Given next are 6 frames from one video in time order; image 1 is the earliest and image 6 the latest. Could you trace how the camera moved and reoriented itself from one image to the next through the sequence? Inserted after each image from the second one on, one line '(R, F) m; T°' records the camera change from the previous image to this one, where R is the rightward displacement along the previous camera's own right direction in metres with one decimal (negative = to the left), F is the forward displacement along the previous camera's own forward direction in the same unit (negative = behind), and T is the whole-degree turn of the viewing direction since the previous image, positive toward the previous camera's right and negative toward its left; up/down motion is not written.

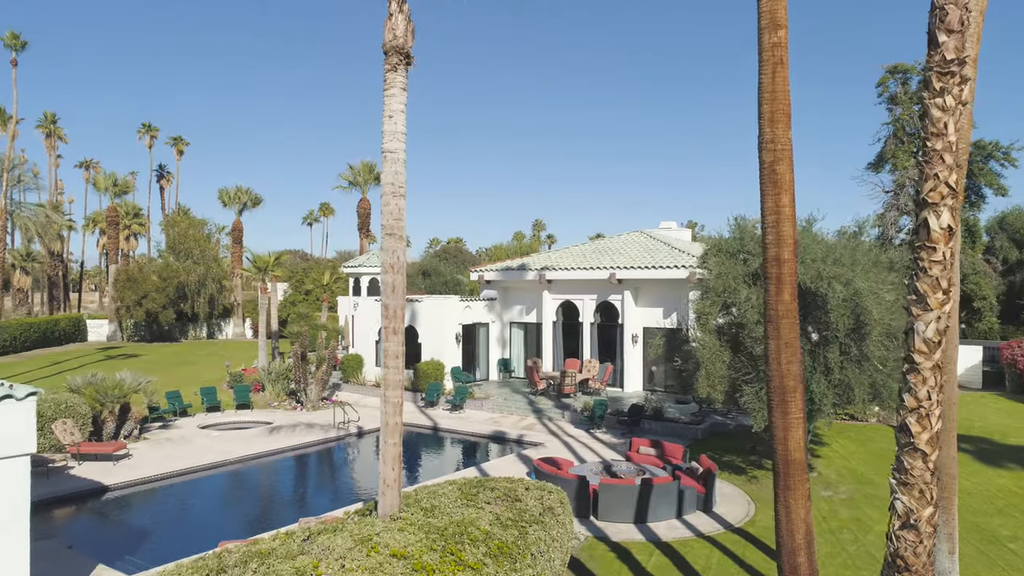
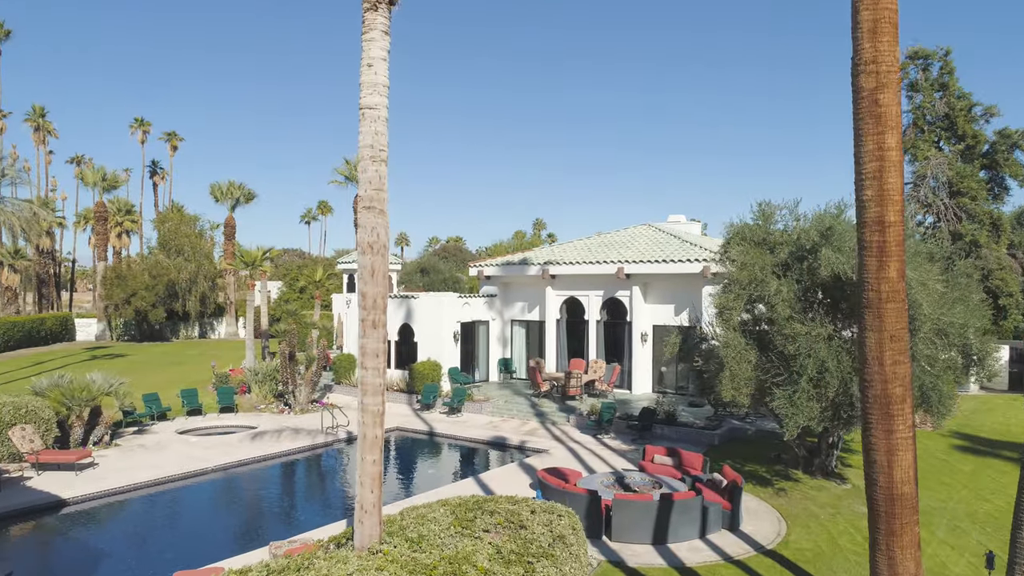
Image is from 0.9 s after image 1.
(0.0, +1.6) m; 0°
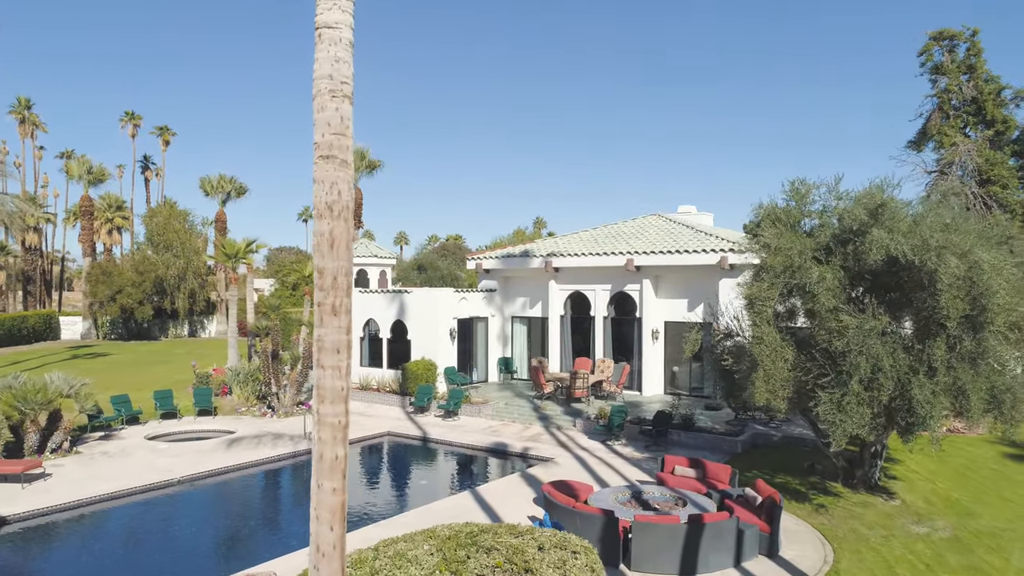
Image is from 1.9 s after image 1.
(0.0, +1.8) m; 0°
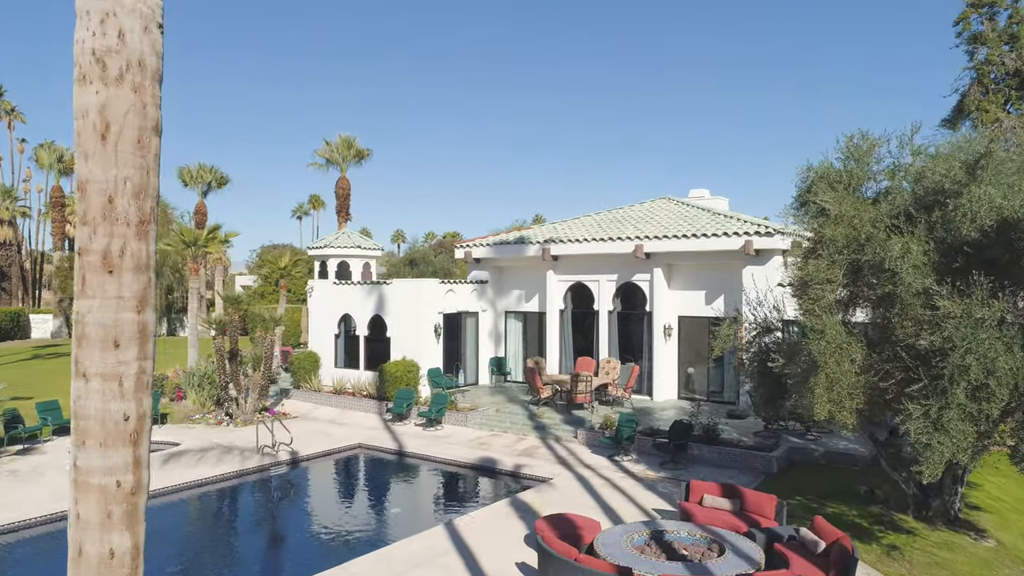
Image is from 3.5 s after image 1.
(+0.2, +2.8) m; 0°
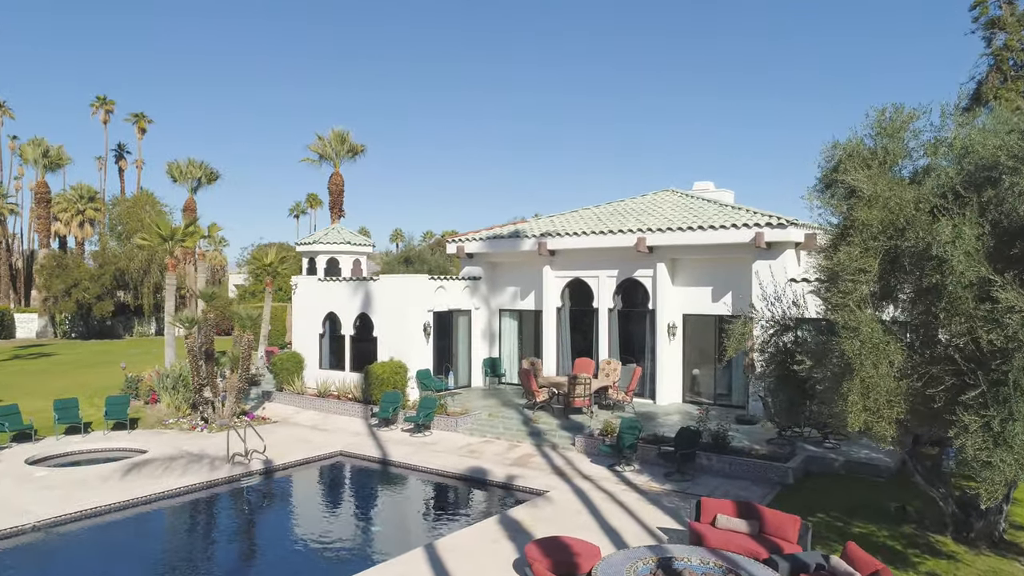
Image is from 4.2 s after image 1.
(+0.2, +1.2) m; 0°
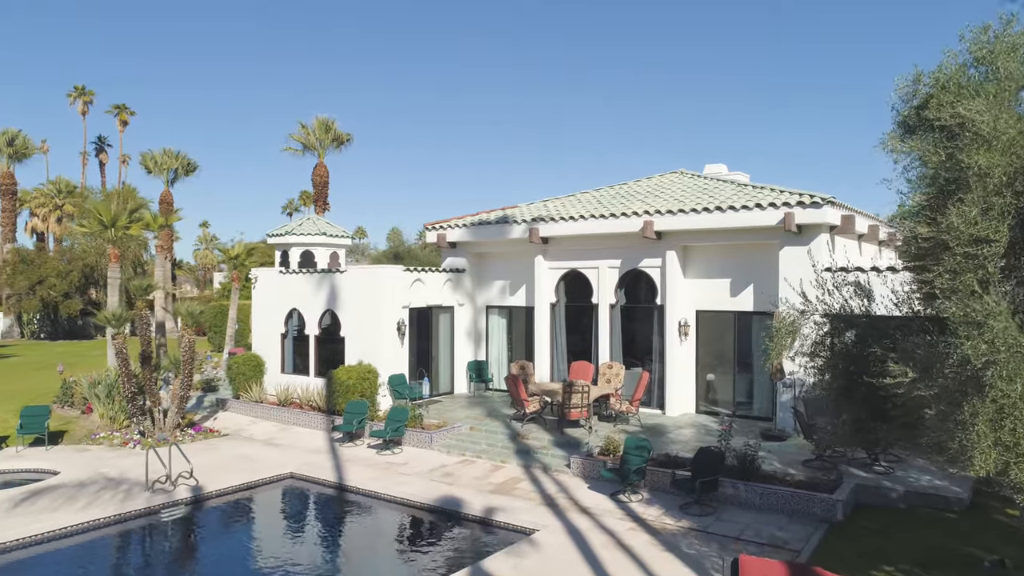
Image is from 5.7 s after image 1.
(+0.3, +2.6) m; 0°
